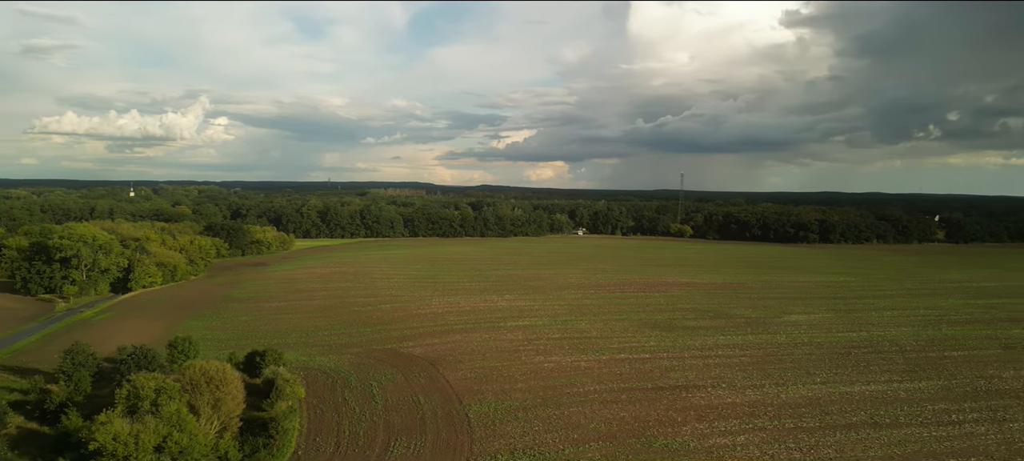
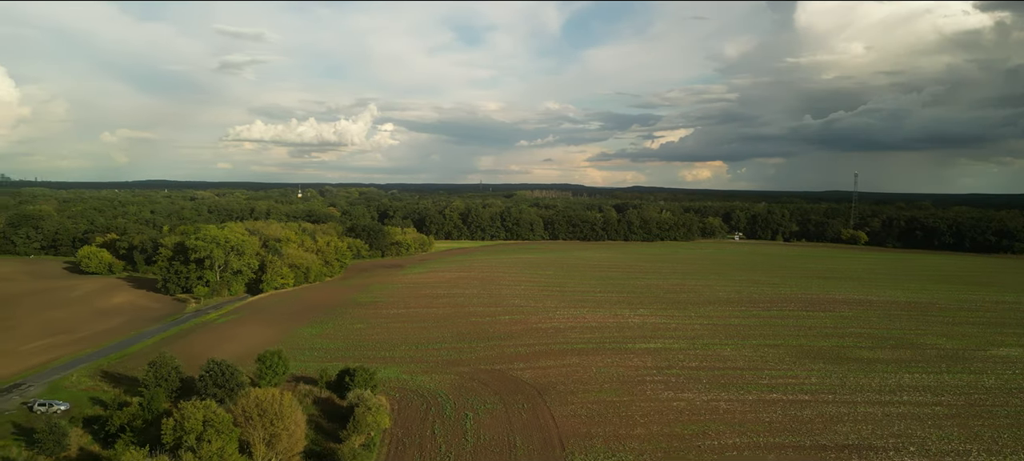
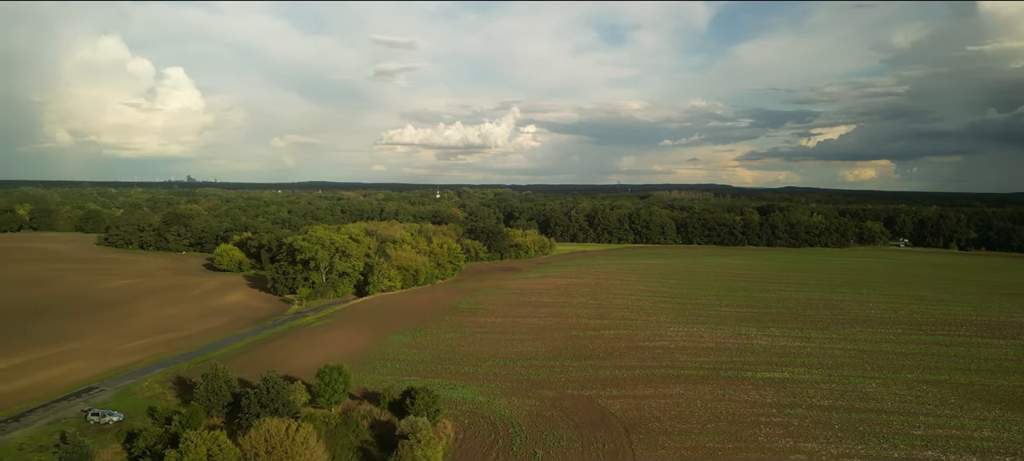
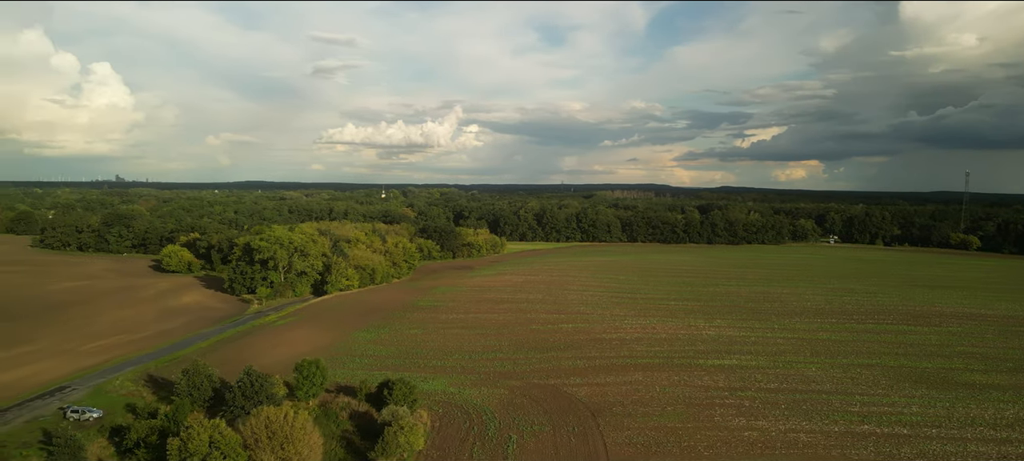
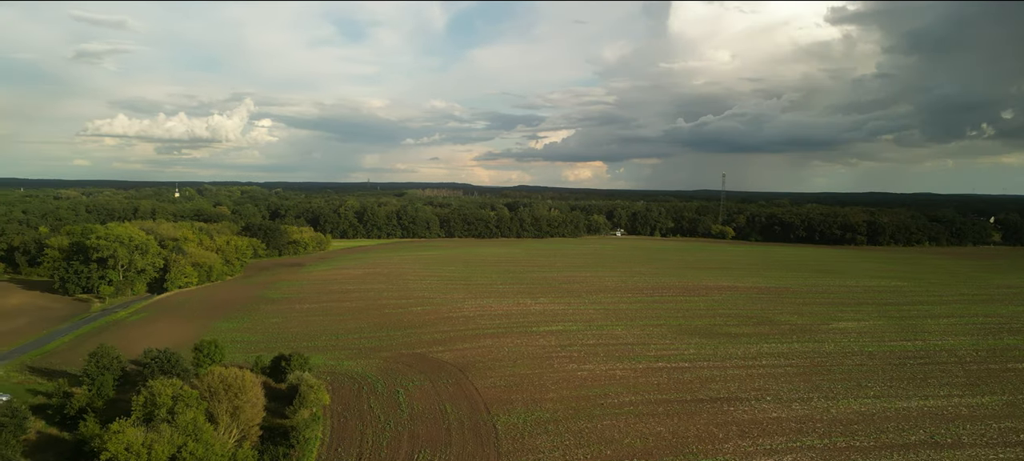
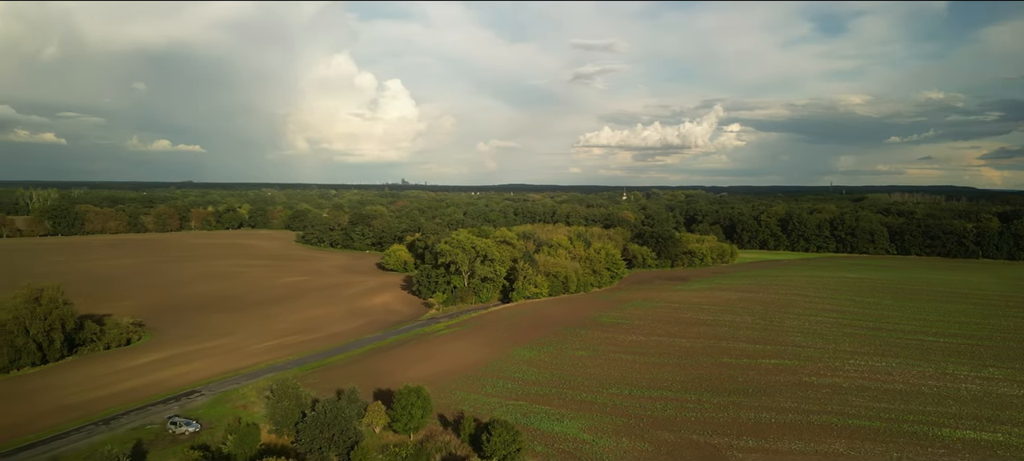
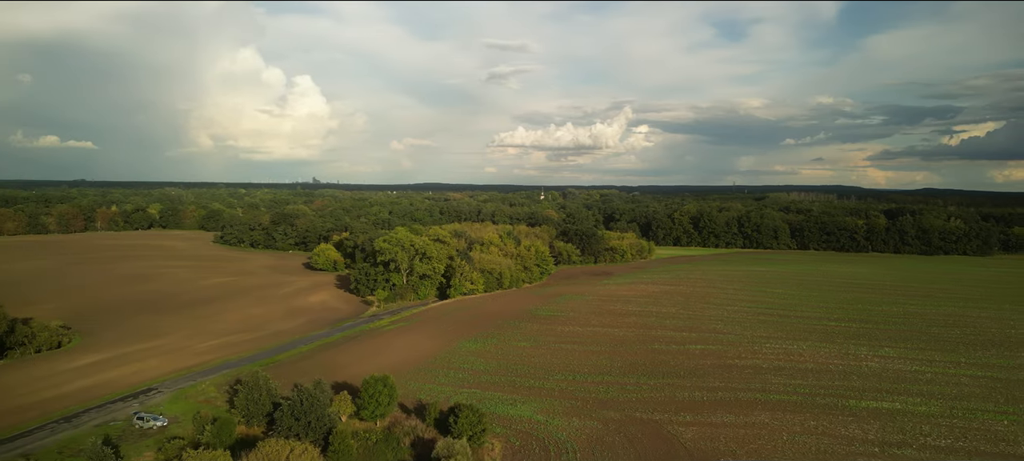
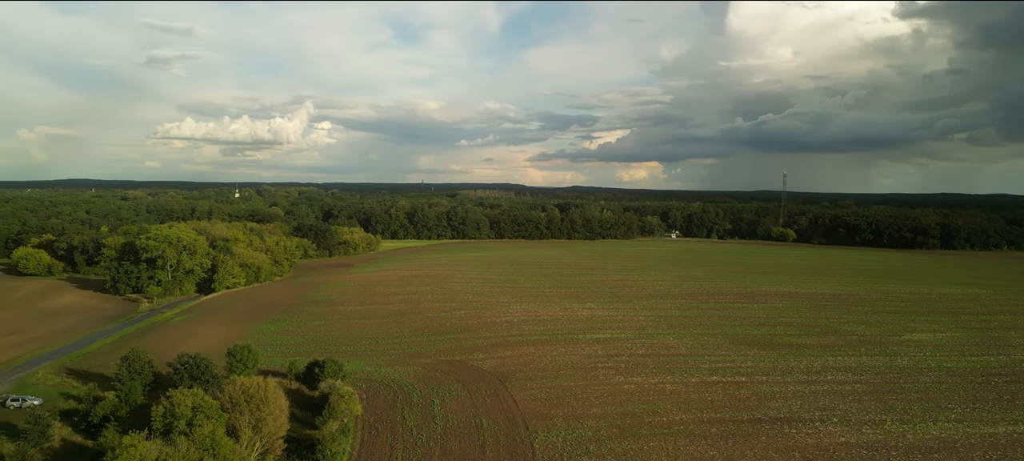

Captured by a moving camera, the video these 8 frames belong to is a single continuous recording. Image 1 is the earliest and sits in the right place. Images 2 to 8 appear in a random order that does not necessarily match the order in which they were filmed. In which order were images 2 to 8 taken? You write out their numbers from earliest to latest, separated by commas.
5, 8, 2, 4, 3, 7, 6
